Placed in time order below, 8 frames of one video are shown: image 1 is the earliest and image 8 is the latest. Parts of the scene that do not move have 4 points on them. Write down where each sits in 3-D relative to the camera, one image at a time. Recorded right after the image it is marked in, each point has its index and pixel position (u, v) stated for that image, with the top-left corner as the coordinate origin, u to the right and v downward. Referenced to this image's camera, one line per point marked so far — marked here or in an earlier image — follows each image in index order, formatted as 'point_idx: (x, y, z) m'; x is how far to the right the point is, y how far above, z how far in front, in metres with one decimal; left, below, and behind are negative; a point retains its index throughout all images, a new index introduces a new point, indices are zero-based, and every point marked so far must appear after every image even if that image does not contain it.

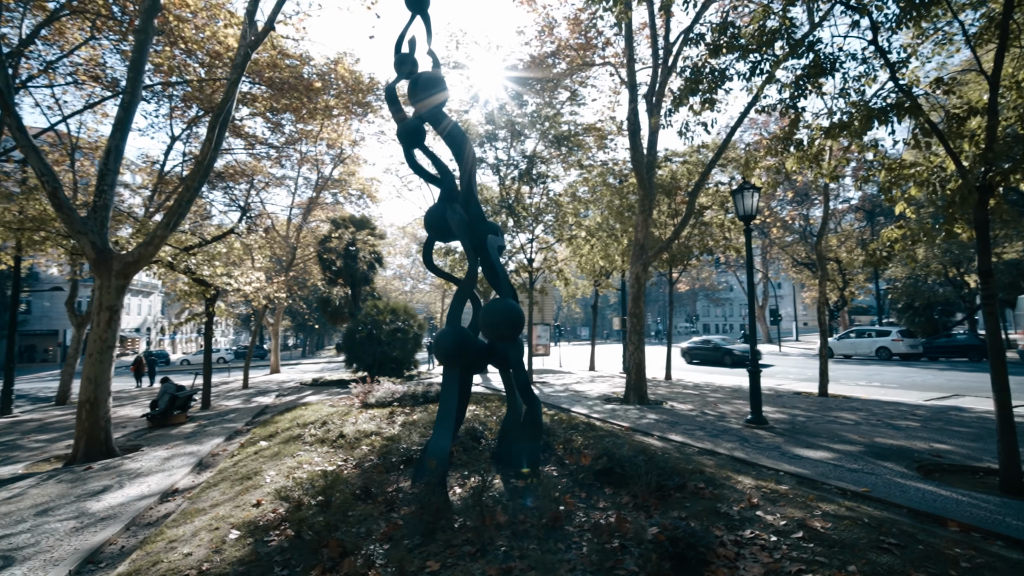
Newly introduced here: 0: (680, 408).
0: (+4.7, -3.3, +13.0) m
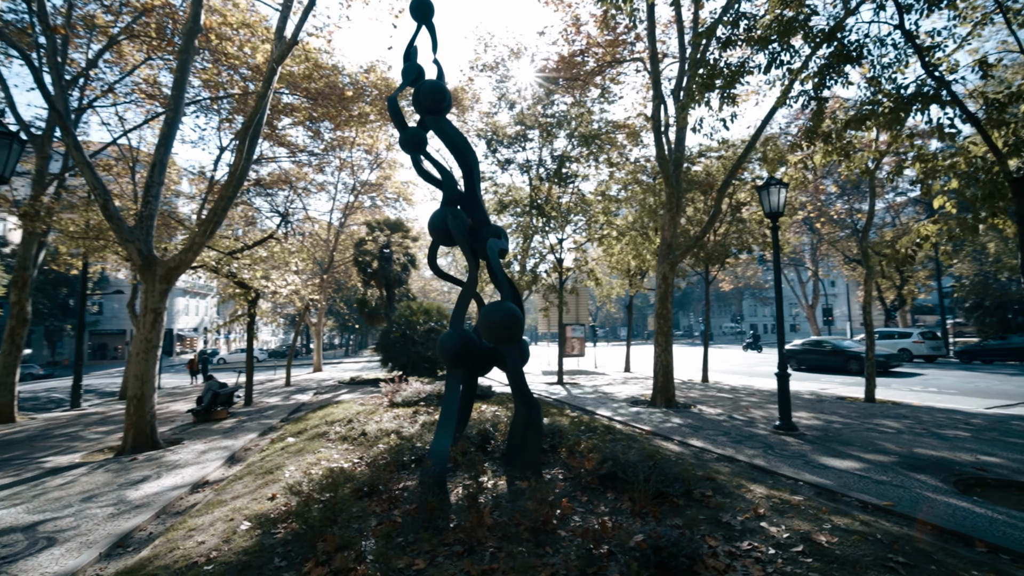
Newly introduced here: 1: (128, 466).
0: (+5.3, -3.3, +12.6) m
1: (-7.0, -3.2, +8.5) m
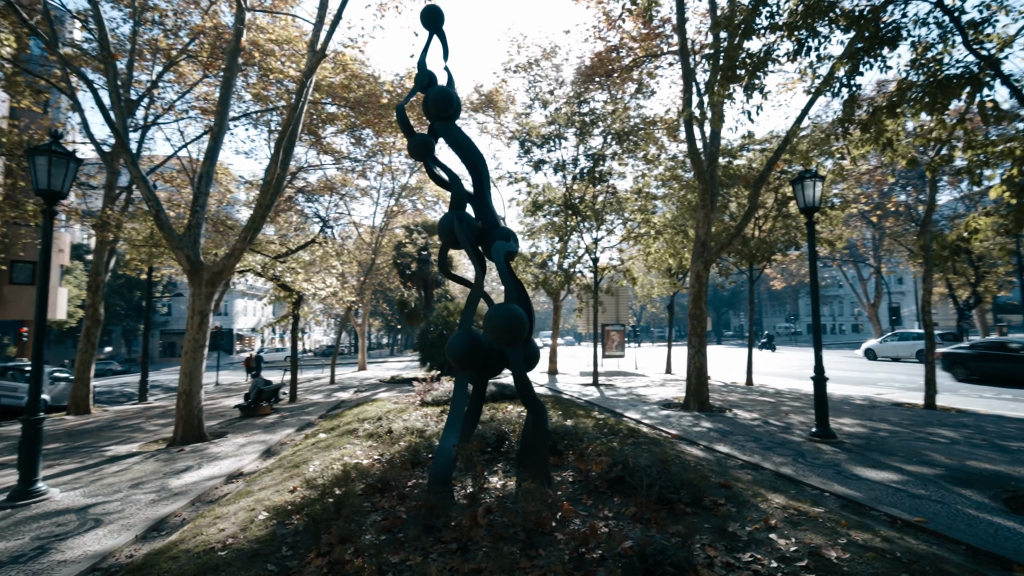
0: (+6.0, -3.3, +12.1) m
1: (-6.7, -3.3, +9.2) m
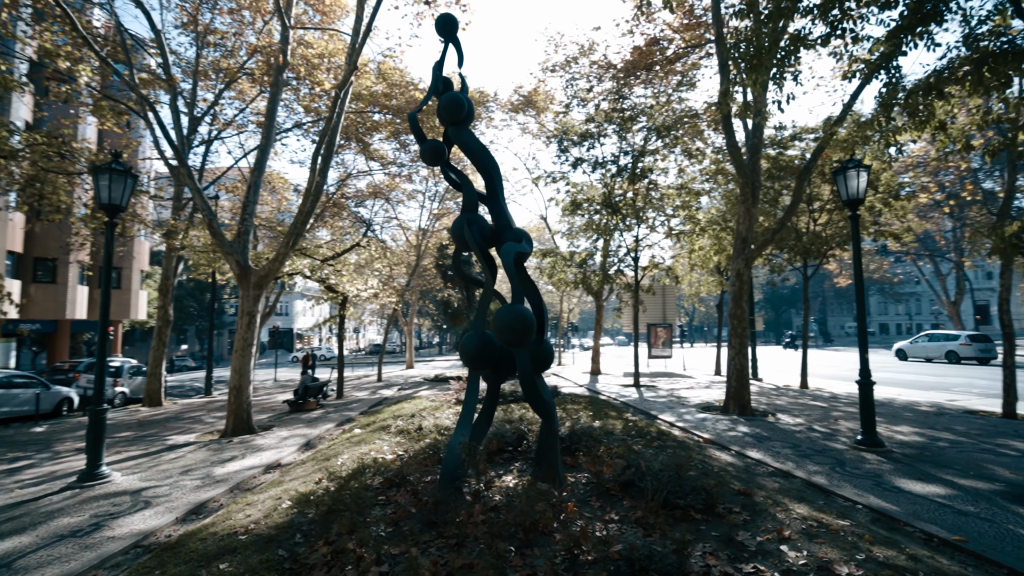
0: (+6.7, -3.3, +11.4) m
1: (-6.1, -3.4, +9.9) m
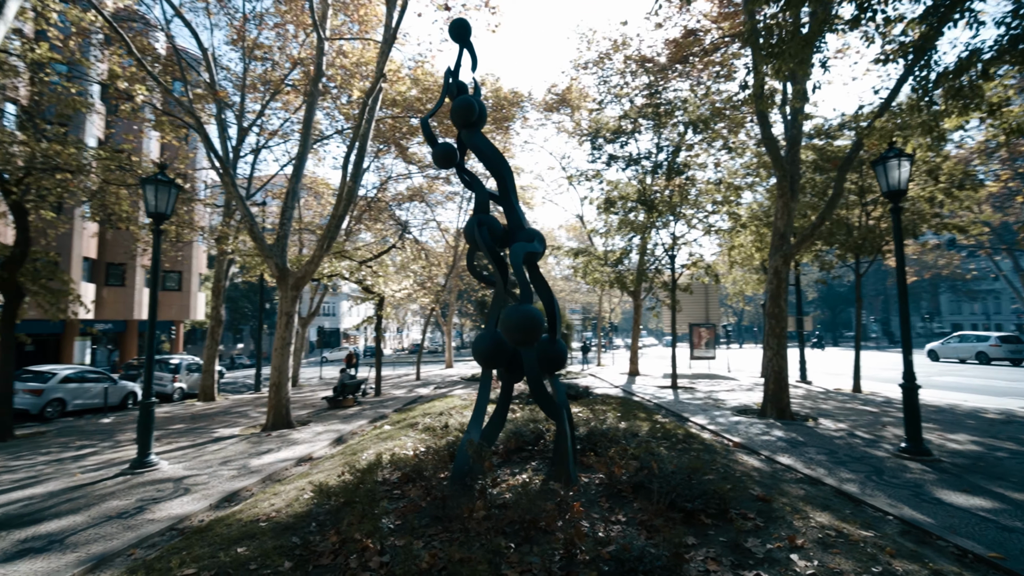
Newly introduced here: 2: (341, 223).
0: (+7.3, -3.2, +10.8) m
1: (-5.6, -3.4, +10.5) m
2: (-4.6, +1.8, +12.7) m
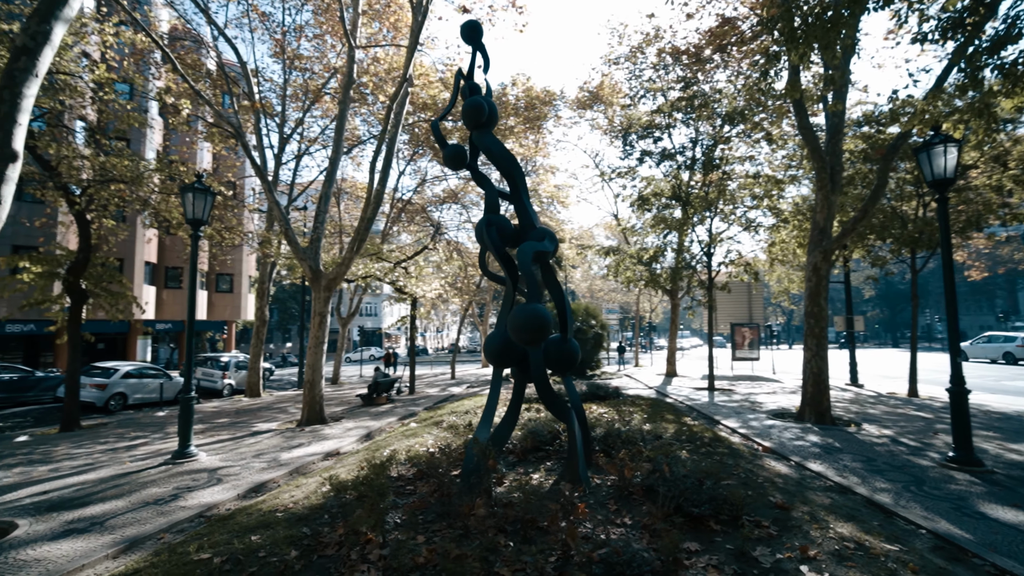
0: (+7.8, -3.2, +10.2) m
1: (-5.1, -3.4, +11.0) m
2: (-4.0, +1.8, +13.1) m
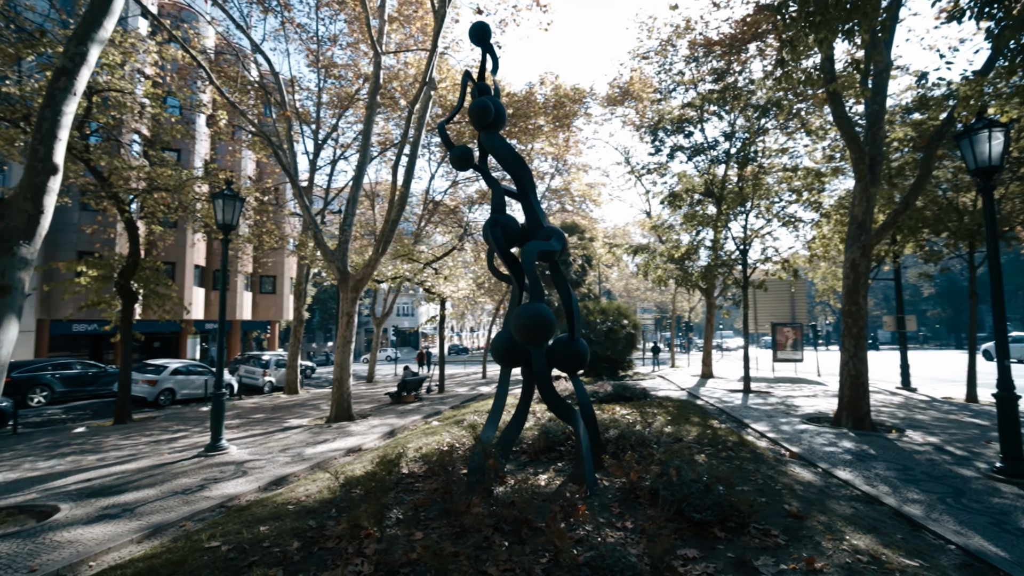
0: (+8.2, -3.1, +9.5) m
1: (-4.6, -3.5, +11.3) m
2: (-3.3, +1.7, +13.3) m
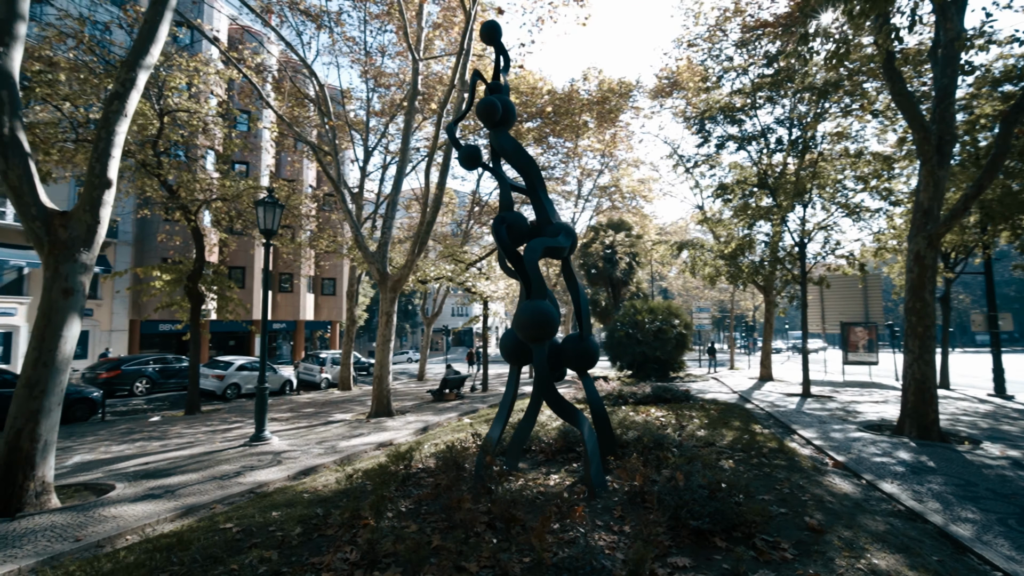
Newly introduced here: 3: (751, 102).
0: (+8.7, -3.0, +8.5) m
1: (-3.8, -3.5, +11.8) m
2: (-2.4, +1.7, +13.7) m
3: (+10.1, +7.9, +19.9) m
